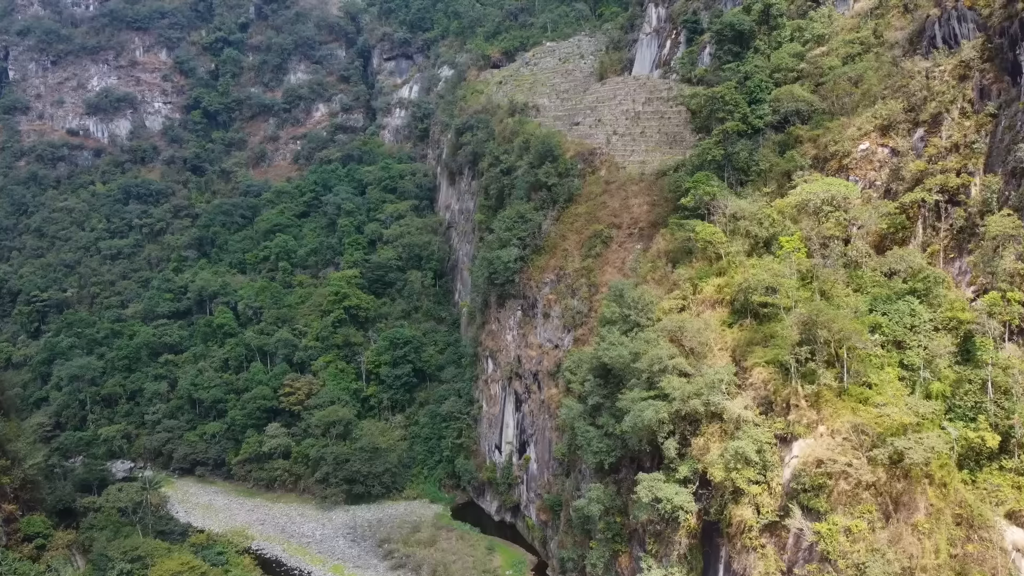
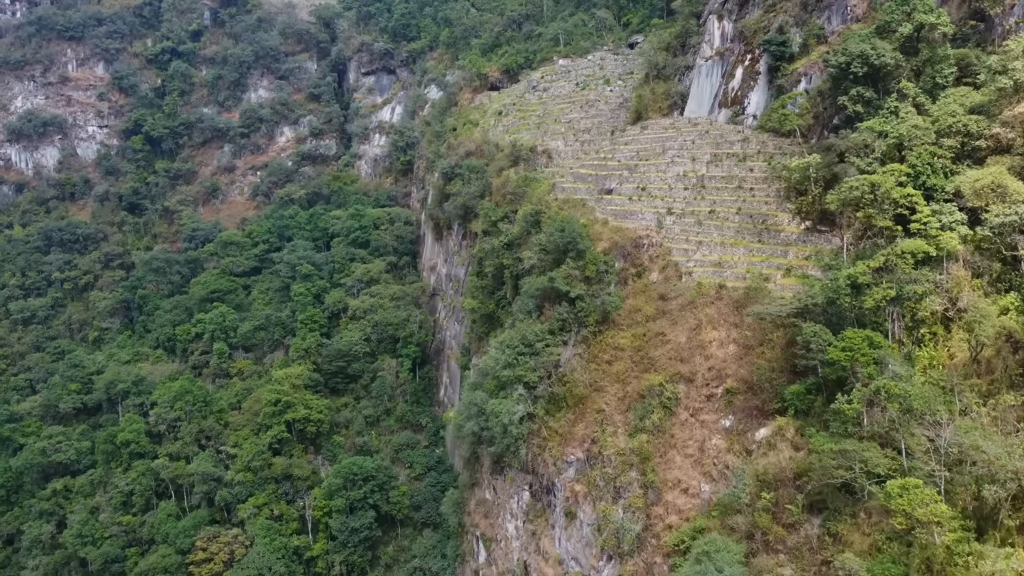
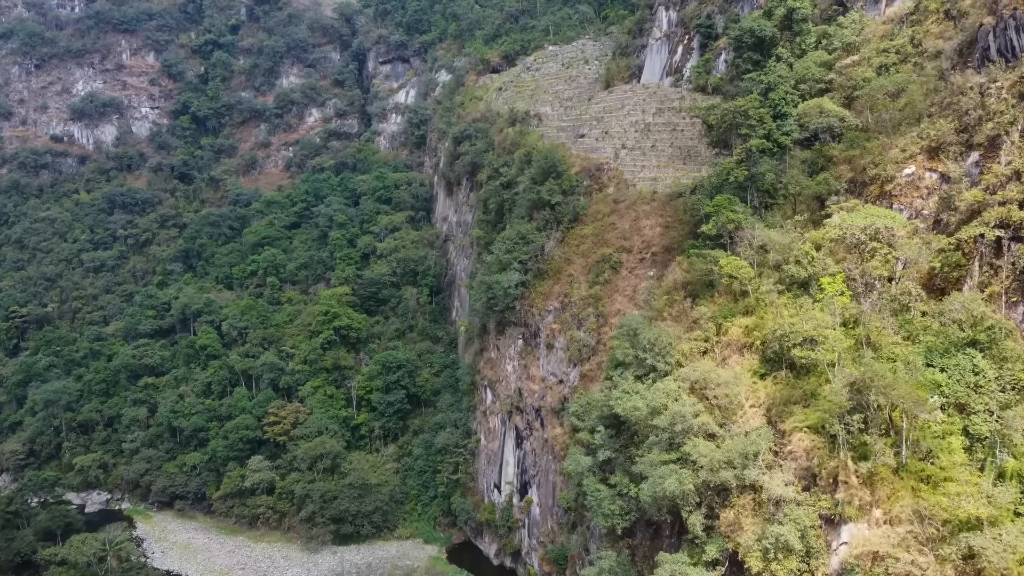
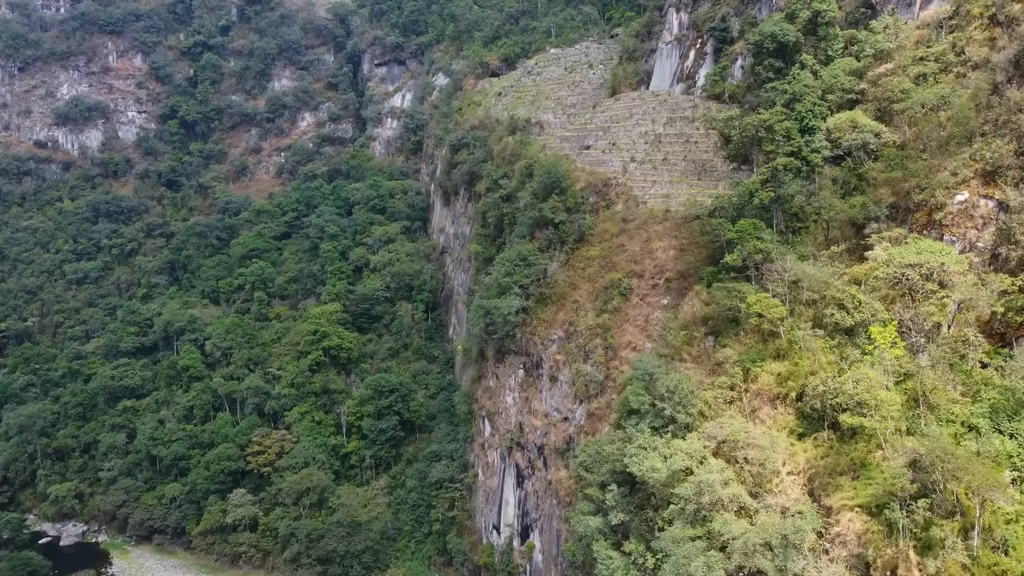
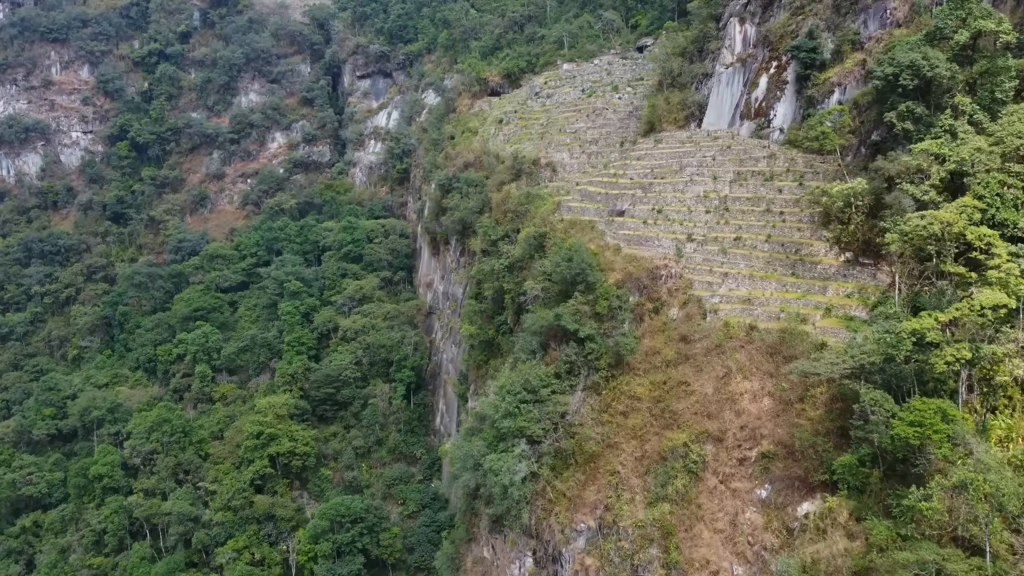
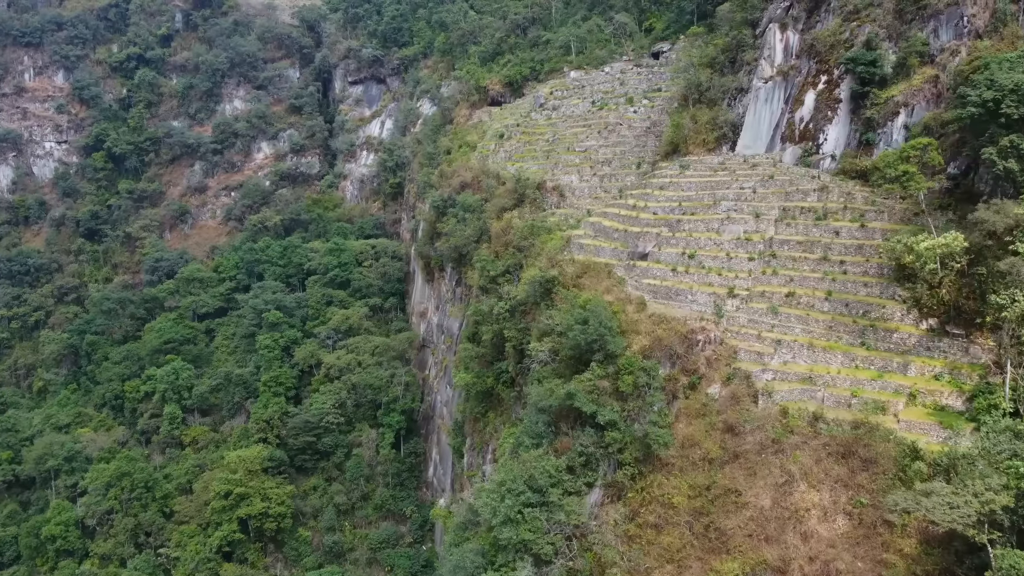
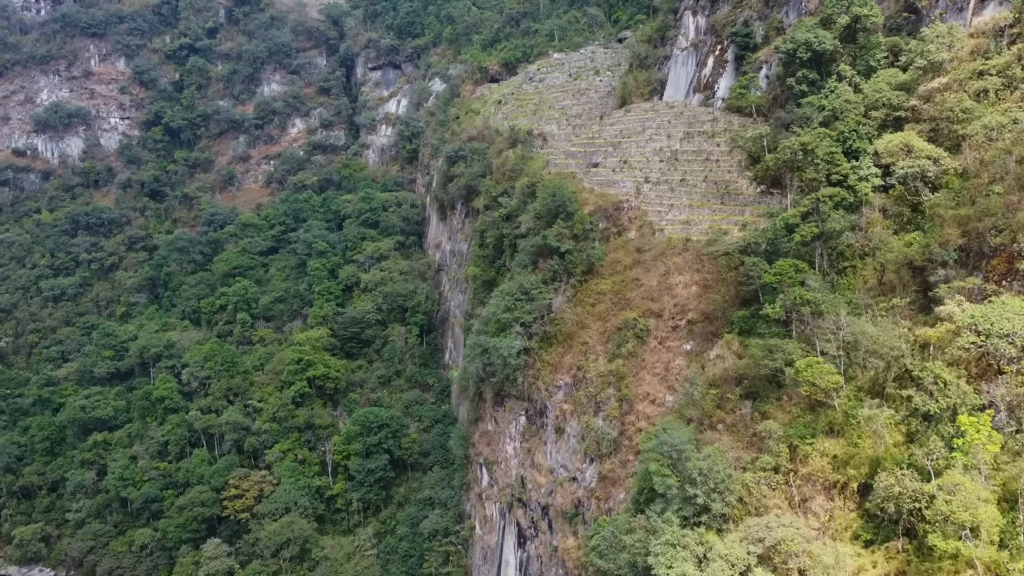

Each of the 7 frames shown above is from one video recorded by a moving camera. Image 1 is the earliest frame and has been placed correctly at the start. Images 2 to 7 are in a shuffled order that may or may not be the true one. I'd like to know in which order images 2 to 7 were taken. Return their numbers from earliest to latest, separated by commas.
3, 4, 7, 2, 5, 6
